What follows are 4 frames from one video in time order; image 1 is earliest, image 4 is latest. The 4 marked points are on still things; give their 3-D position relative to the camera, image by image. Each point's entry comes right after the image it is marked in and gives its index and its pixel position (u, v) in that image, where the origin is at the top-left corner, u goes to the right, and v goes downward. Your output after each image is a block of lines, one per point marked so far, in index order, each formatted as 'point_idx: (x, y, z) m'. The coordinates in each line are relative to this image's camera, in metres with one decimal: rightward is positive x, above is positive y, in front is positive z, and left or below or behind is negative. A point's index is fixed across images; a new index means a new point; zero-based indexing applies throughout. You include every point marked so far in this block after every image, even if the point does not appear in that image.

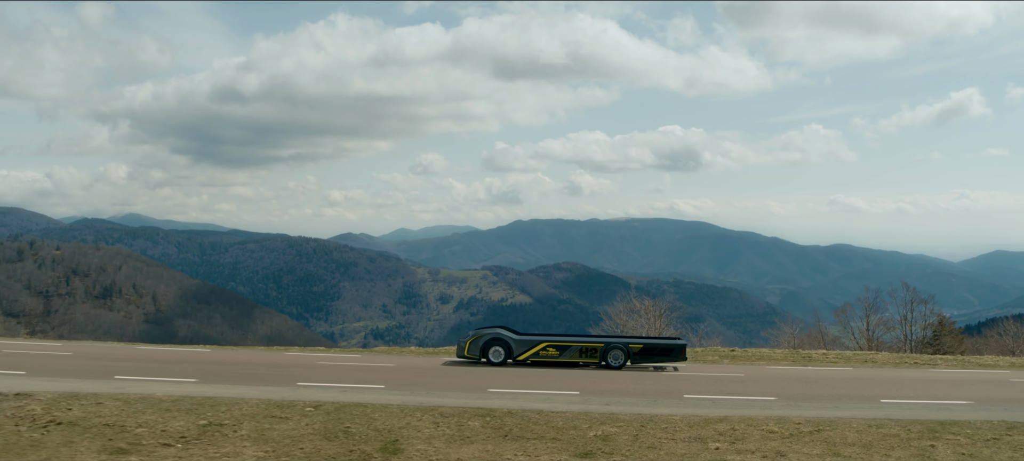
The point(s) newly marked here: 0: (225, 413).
0: (-3.7, -2.3, +7.6) m
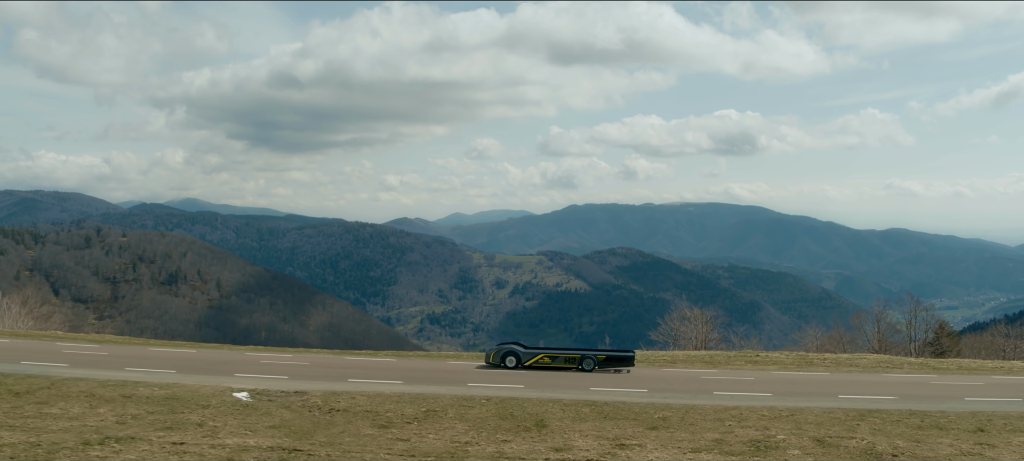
0: (-1.7, -3.7, +12.9) m
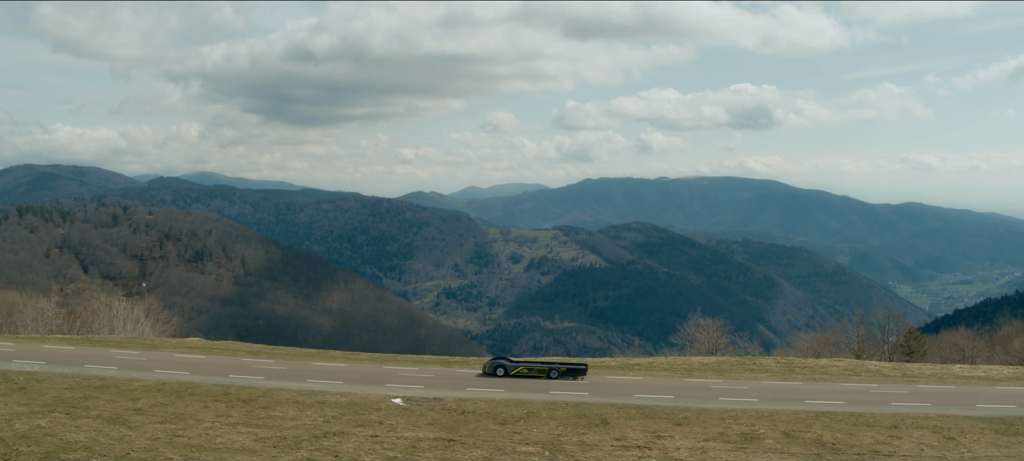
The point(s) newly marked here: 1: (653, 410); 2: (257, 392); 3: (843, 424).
0: (+0.5, -5.6, +19.0) m
1: (+4.4, -5.6, +18.7) m
2: (-8.5, -5.4, +20.1) m
3: (+9.4, -5.5, +17.0) m
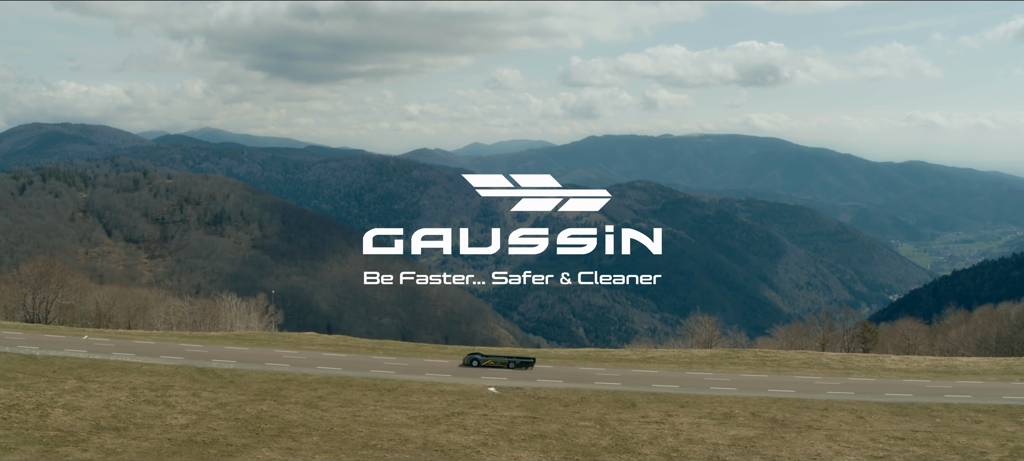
0: (+3.2, -7.6, +28.1) m
1: (+7.2, -7.7, +27.8) m
2: (-5.7, -7.5, +29.3) m
3: (+12.1, -7.7, +26.1) m
